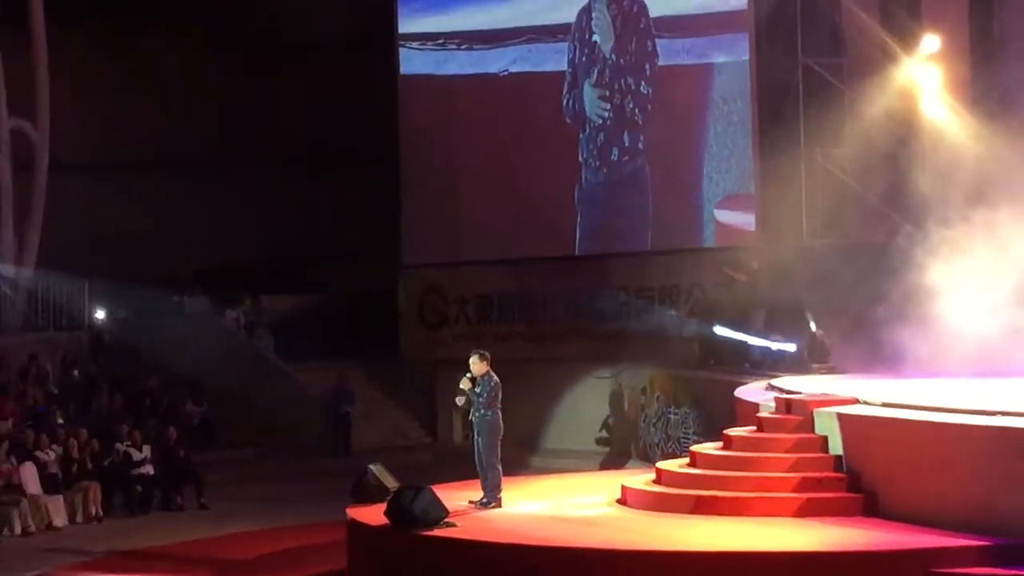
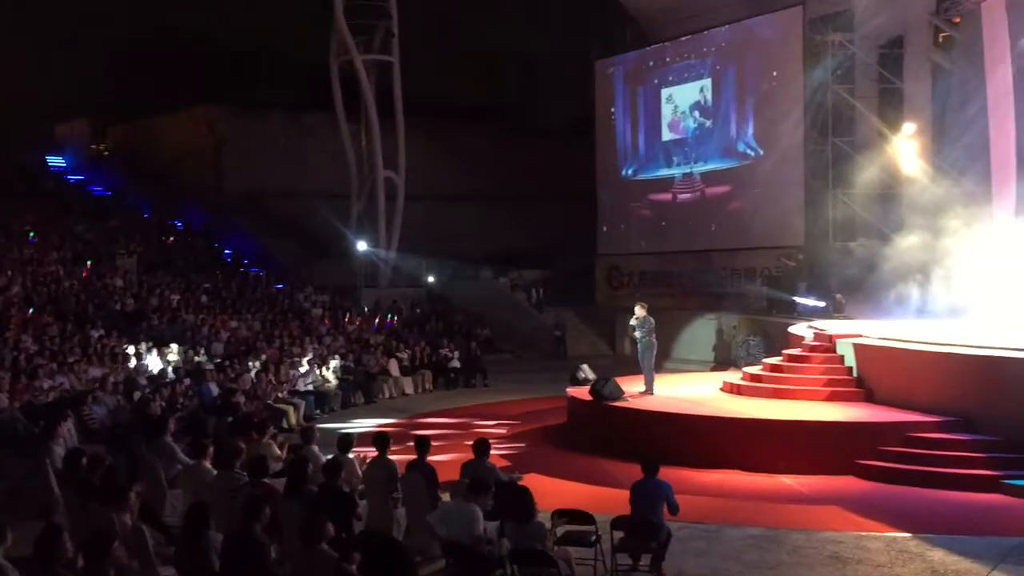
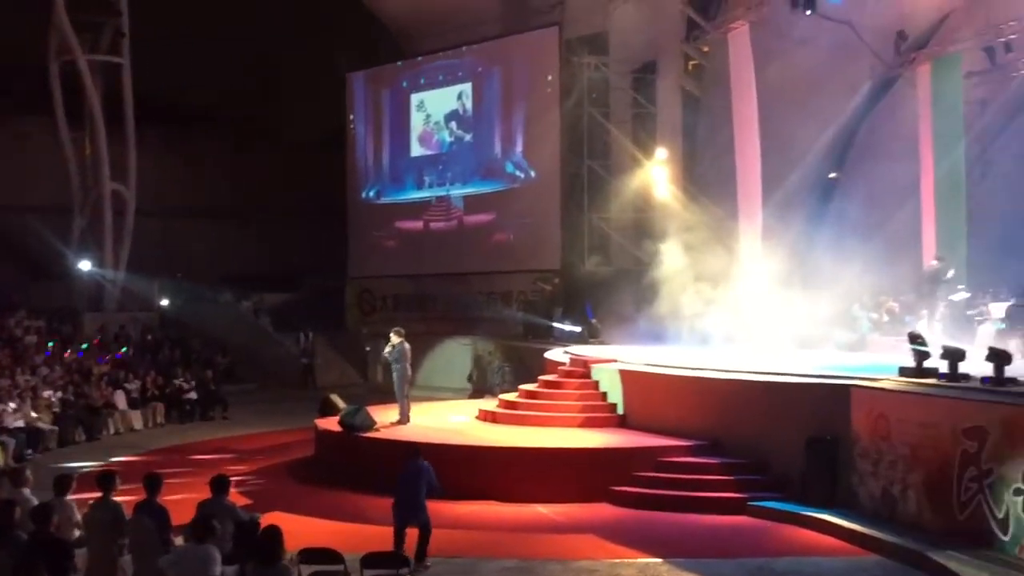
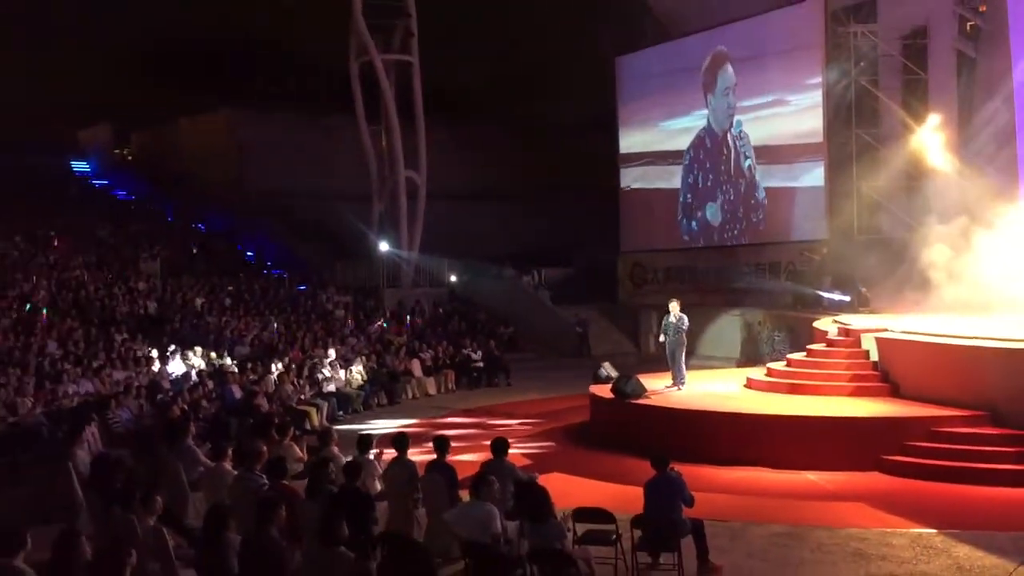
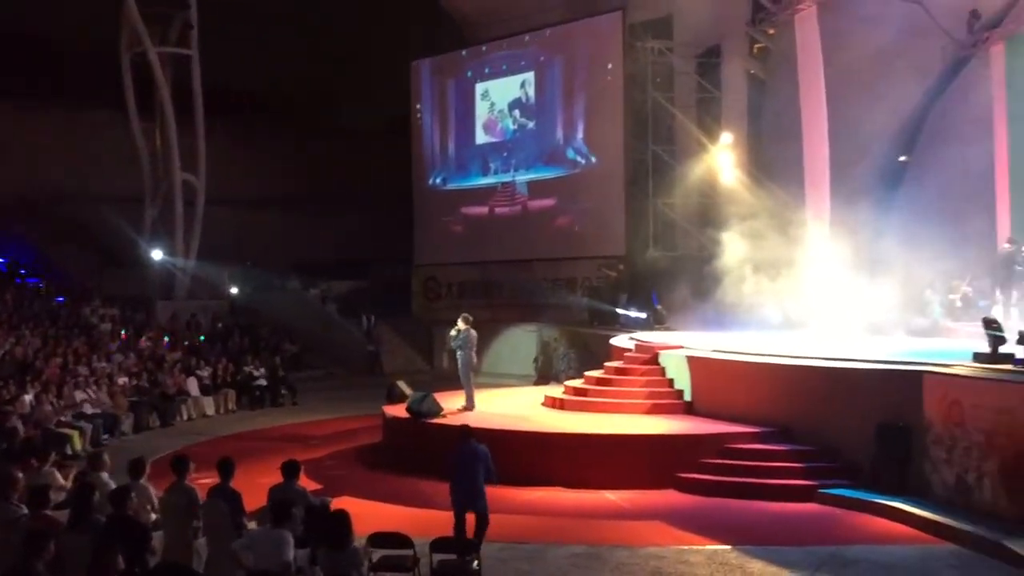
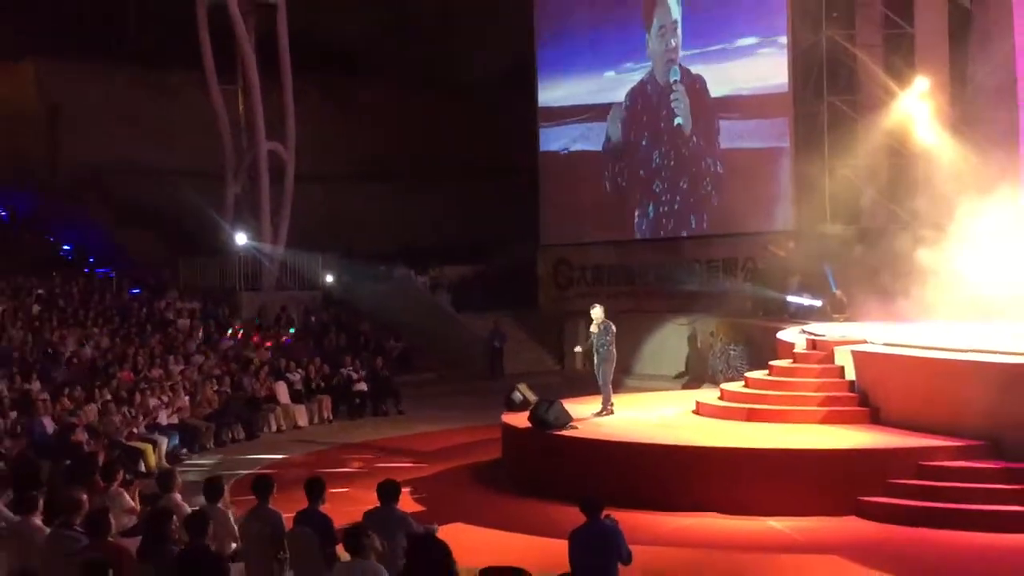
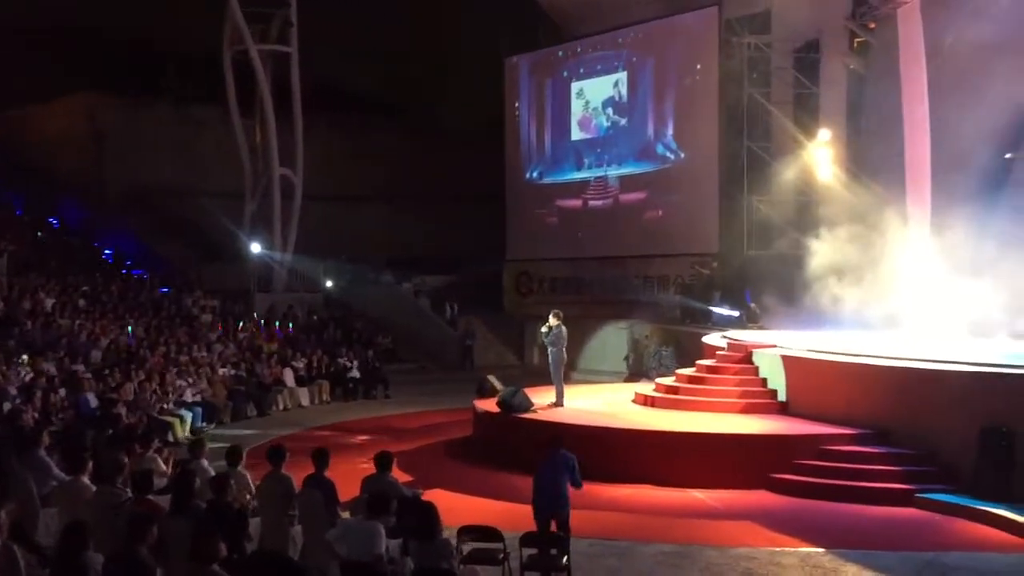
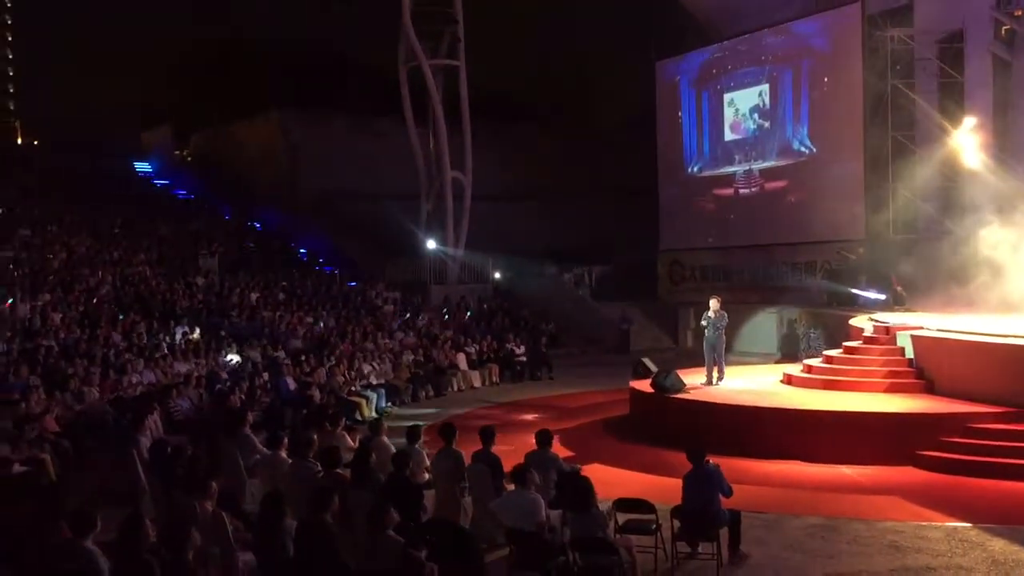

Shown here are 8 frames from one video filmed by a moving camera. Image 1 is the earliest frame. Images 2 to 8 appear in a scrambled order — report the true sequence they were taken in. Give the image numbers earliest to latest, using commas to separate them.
6, 4, 8, 2, 7, 5, 3
